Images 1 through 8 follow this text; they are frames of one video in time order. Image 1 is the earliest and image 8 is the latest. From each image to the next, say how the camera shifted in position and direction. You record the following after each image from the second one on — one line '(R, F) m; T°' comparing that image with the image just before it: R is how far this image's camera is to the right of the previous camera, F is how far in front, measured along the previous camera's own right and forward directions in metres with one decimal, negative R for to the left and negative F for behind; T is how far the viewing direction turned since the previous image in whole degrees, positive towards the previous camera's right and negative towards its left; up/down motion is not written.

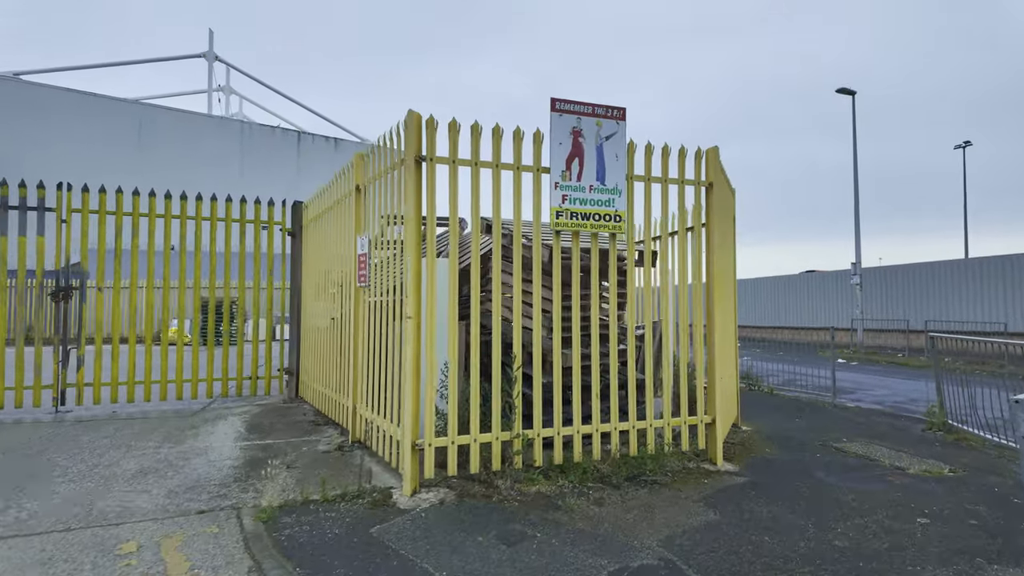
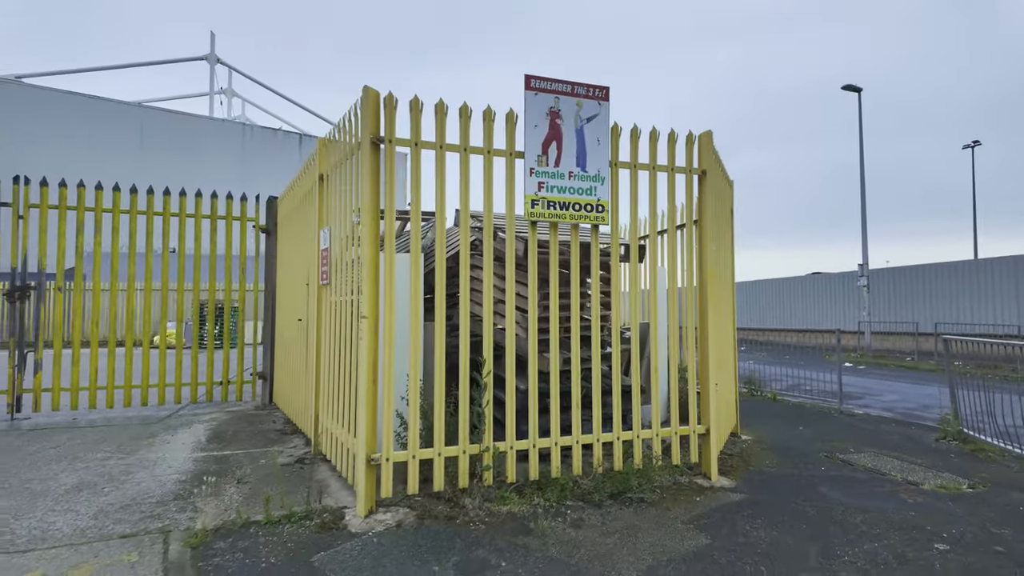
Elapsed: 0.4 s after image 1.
(+0.3, +0.5) m; 0°
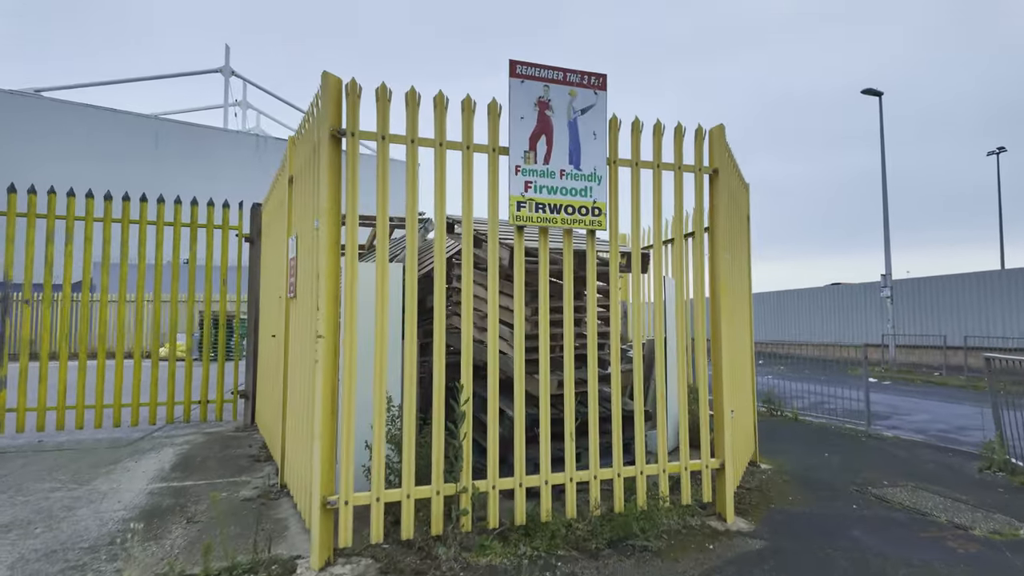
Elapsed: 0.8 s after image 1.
(+0.2, +0.6) m; -1°
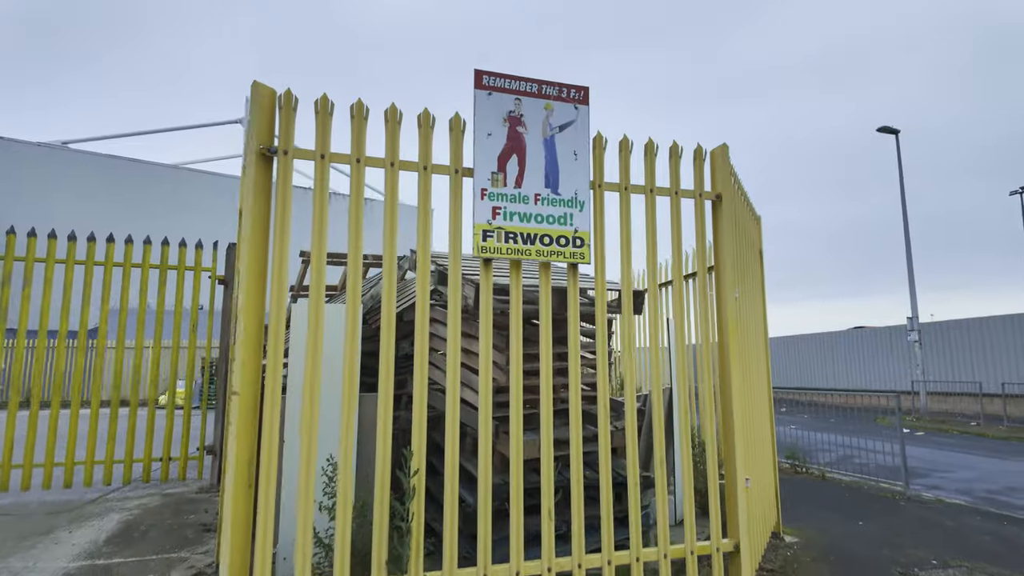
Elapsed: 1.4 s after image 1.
(+0.3, +0.7) m; -2°
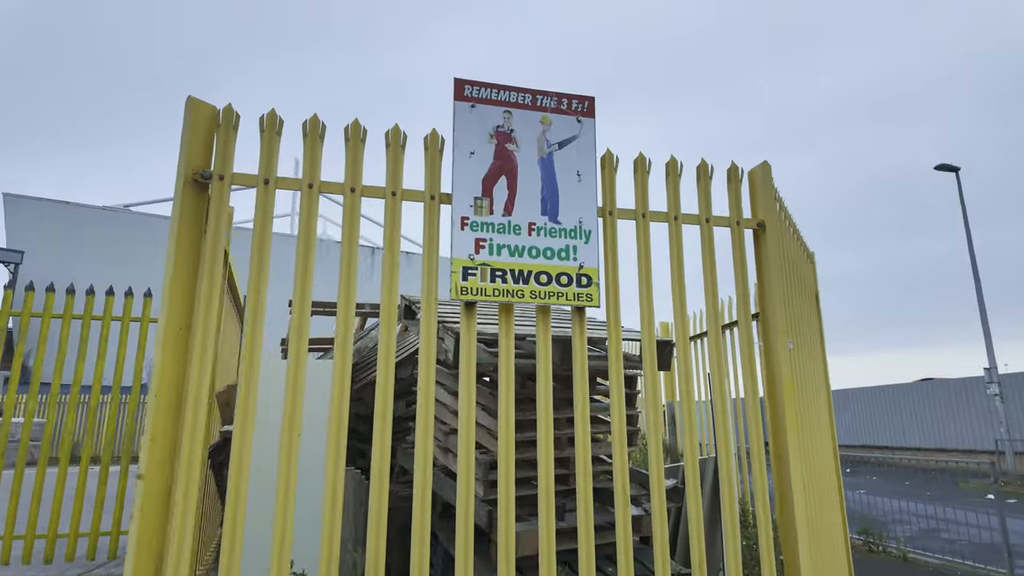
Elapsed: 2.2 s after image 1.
(+0.3, +0.7) m; -4°
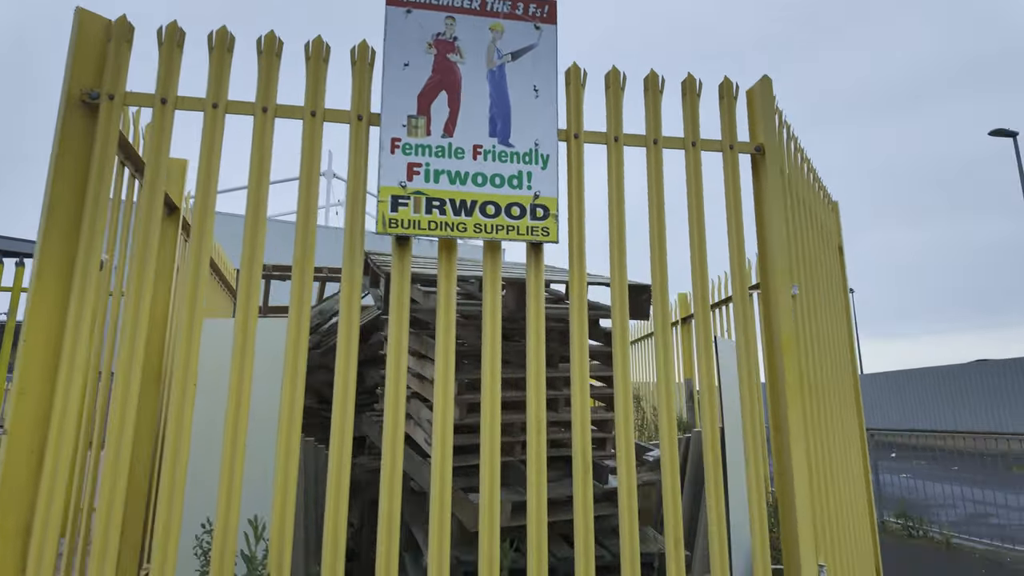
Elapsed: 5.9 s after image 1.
(+0.4, +0.4) m; -3°
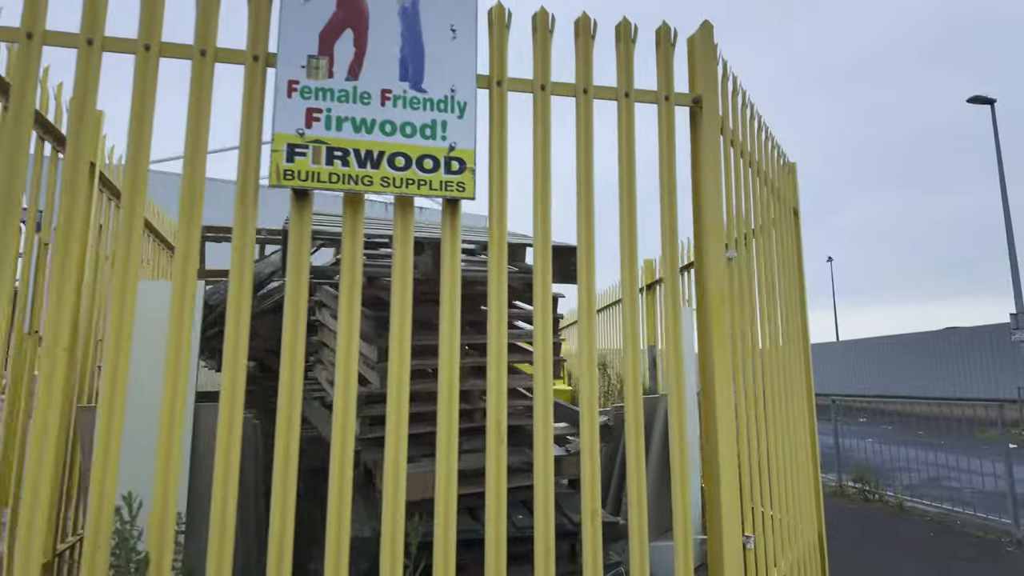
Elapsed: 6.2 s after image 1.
(+0.3, +0.2) m; +1°
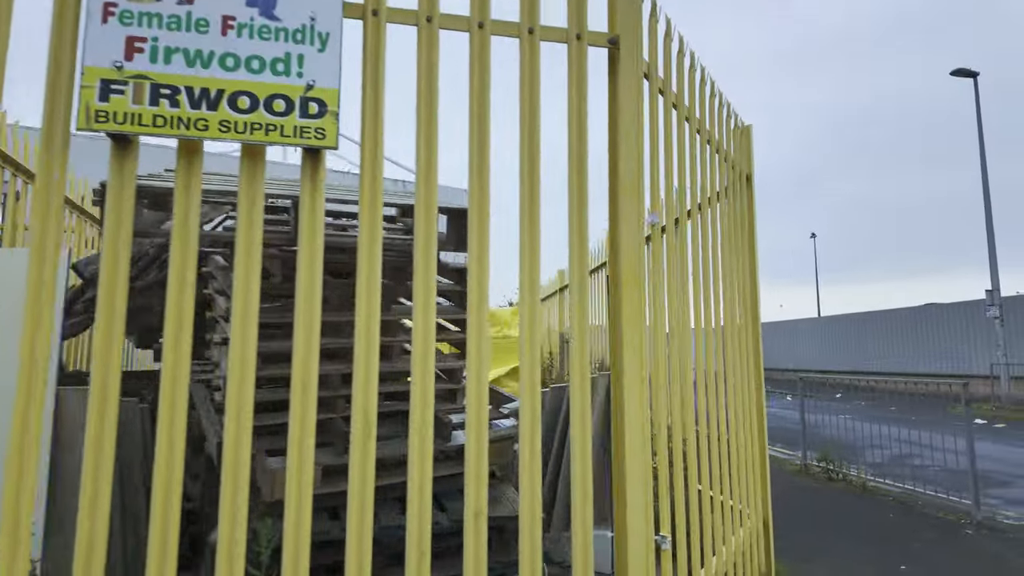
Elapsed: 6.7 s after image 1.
(+0.4, +0.3) m; +1°
